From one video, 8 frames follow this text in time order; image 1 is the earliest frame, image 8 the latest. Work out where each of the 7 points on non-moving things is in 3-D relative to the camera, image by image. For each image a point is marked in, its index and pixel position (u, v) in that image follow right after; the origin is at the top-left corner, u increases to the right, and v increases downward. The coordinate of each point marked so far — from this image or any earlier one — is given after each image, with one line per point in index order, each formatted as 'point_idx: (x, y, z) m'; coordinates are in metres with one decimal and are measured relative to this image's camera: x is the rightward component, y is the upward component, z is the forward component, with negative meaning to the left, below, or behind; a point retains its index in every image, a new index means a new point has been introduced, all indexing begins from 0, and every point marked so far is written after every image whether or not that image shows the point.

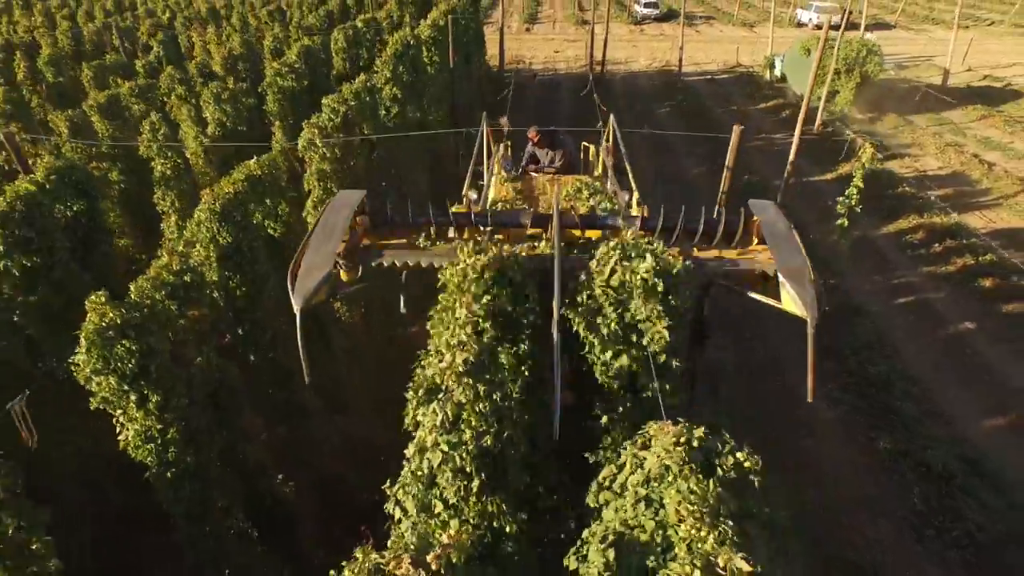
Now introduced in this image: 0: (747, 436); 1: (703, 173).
0: (+2.4, -1.4, +6.5) m
1: (+3.7, +2.1, +12.3) m
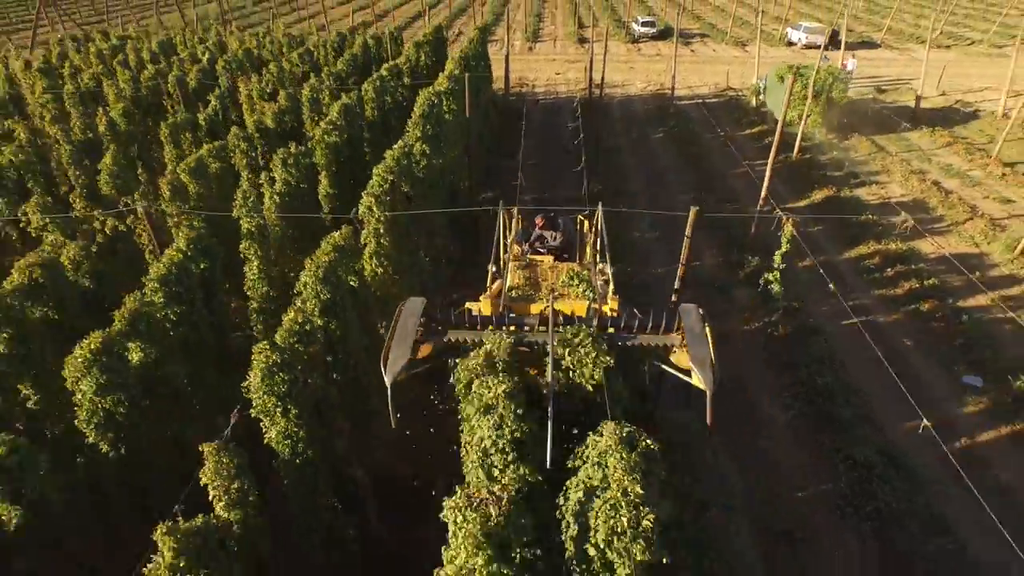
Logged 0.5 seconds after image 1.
0: (+2.5, -1.8, +8.1) m
1: (+3.8, +1.8, +13.9) m
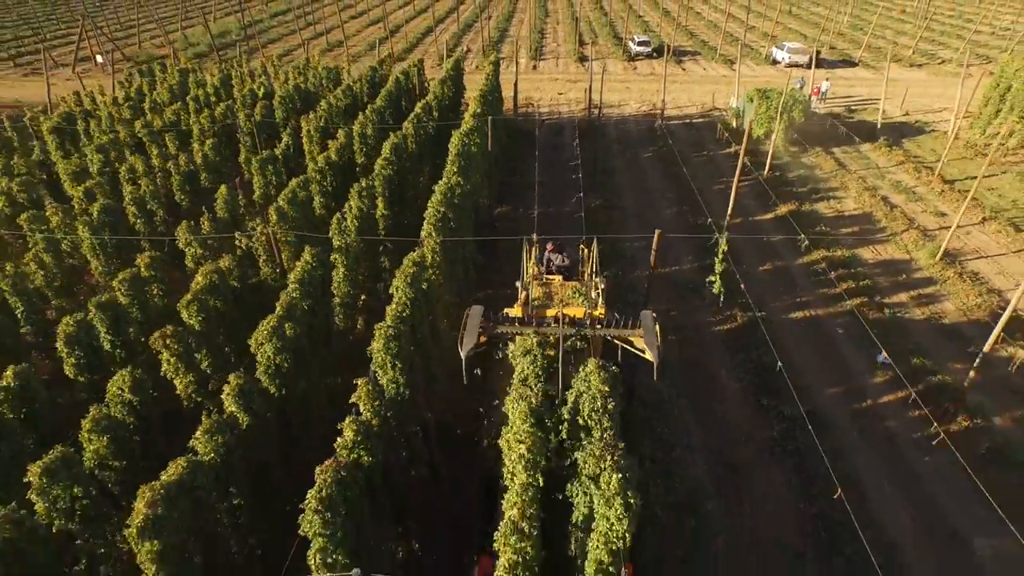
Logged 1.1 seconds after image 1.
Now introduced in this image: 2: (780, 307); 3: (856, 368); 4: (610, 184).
0: (+2.8, -1.7, +10.8) m
1: (+4.1, +1.8, +16.6) m
2: (+5.5, -0.3, +13.2) m
3: (+6.0, -1.4, +11.5) m
4: (+2.7, +2.8, +18.1) m
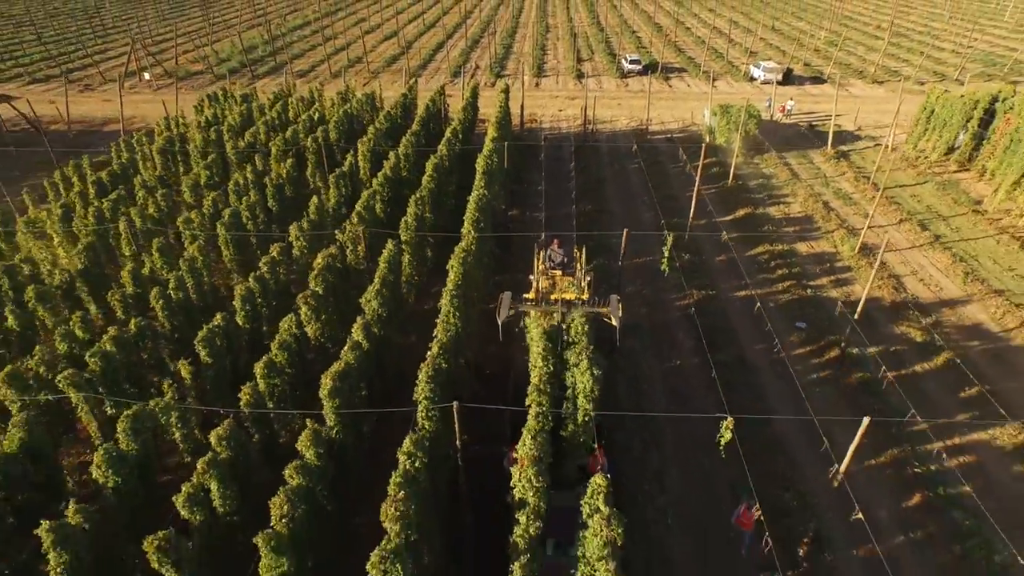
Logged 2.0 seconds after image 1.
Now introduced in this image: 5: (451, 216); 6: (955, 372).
0: (+3.1, -1.4, +14.9) m
1: (+4.4, +2.2, +20.7) m
2: (+5.8, +0.1, +17.3) m
3: (+6.3, -1.0, +15.6) m
4: (+3.0, +3.2, +22.2) m
5: (-1.8, +1.9, +16.8) m
6: (+9.5, -1.7, +13.6) m
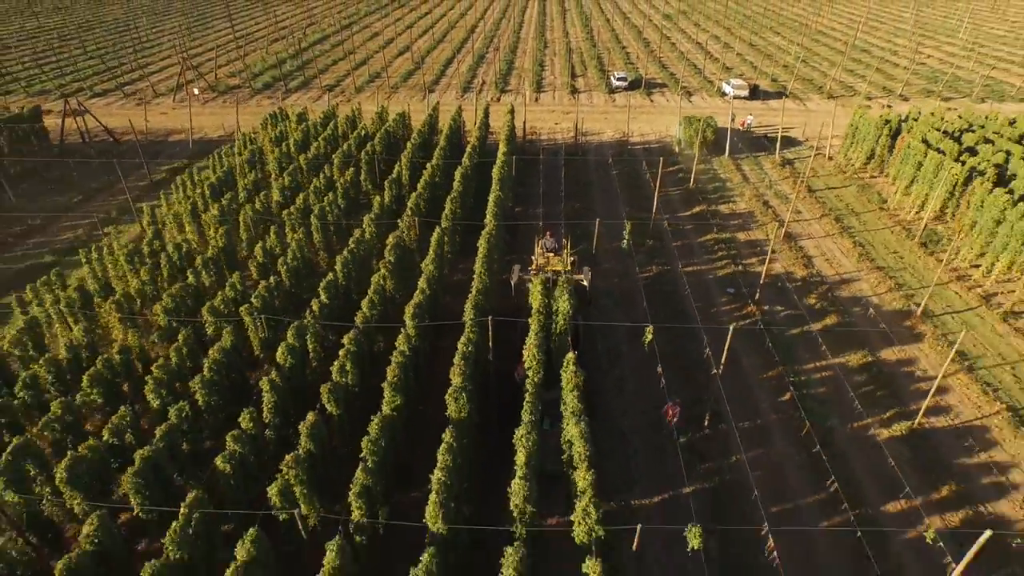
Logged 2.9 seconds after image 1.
0: (+3.3, -0.5, +20.8) m
1: (+4.6, +3.0, +26.6) m
2: (+6.0, +0.9, +23.2) m
3: (+6.6, -0.2, +21.5) m
4: (+3.2, +4.0, +28.1) m
5: (-1.6, +2.8, +22.7) m
6: (+9.7, -0.9, +19.5) m
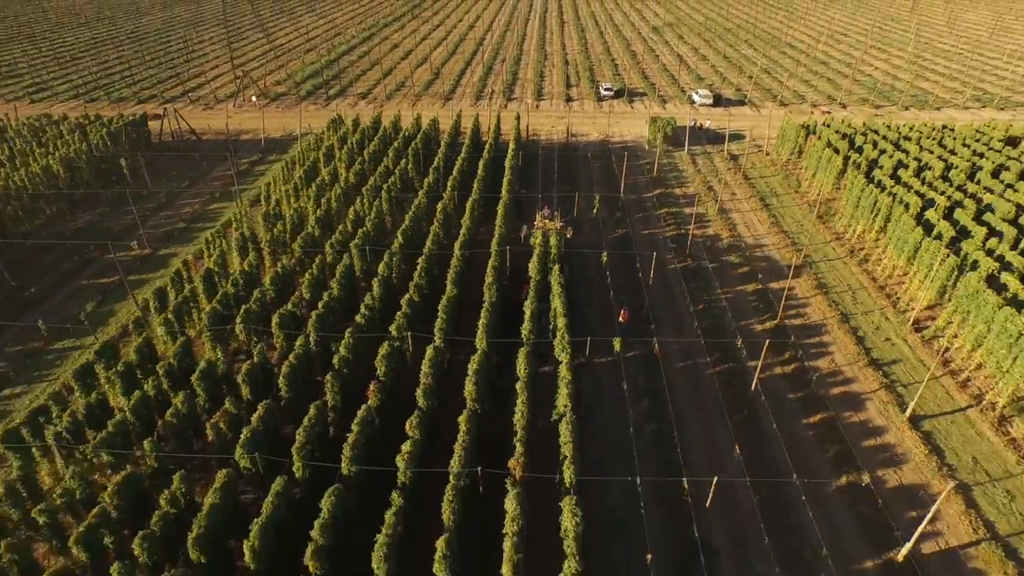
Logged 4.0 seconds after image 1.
0: (+3.6, +1.5, +29.7) m
1: (+5.0, +5.0, +35.5) m
2: (+6.3, +2.9, +32.1) m
3: (+6.9, +1.8, +30.4) m
4: (+3.5, +6.0, +37.0) m
5: (-1.2, +4.8, +31.6) m
6: (+10.0, +1.1, +28.4) m
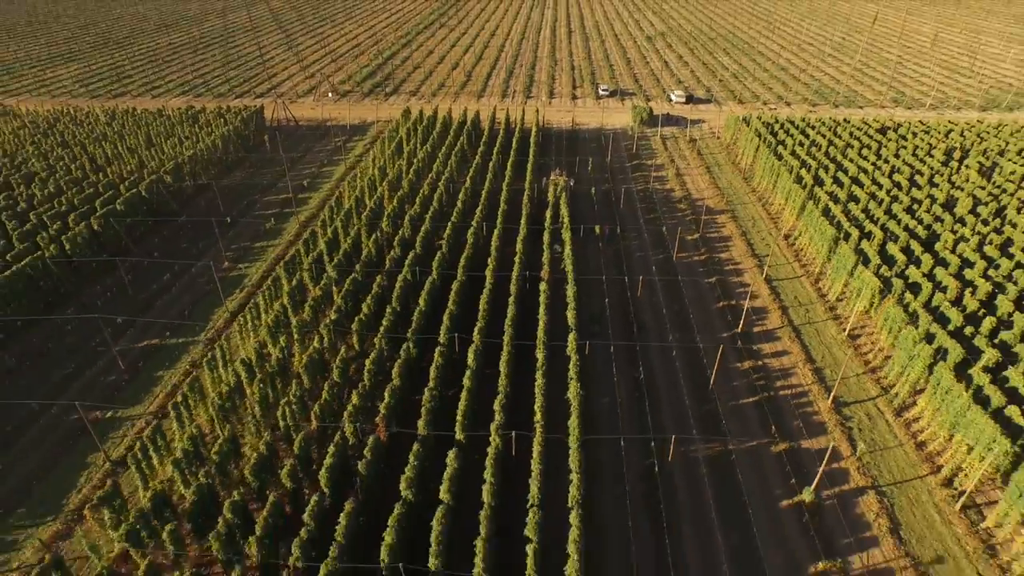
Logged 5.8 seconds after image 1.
0: (+5.2, +5.9, +44.7) m
1: (+6.6, +9.5, +50.4) m
2: (+7.9, +7.3, +47.1) m
3: (+8.4, +6.2, +45.3) m
4: (+5.2, +10.5, +51.9) m
5: (+0.3, +9.3, +46.6) m
6: (+11.5, +5.5, +43.3) m
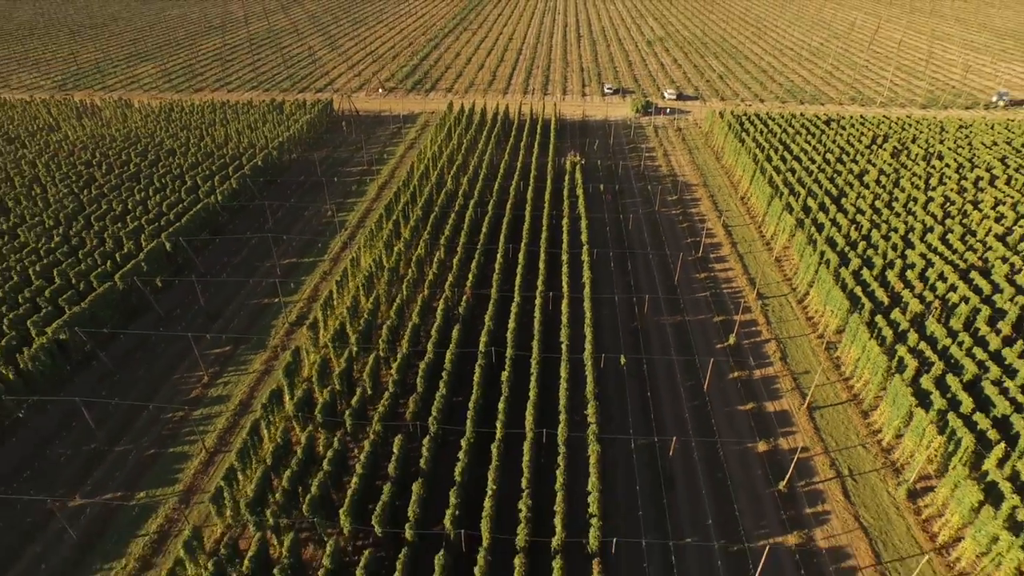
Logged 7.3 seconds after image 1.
0: (+7.3, +10.0, +57.8) m
1: (+8.8, +13.6, +63.6) m
2: (+10.1, +11.4, +60.2) m
3: (+10.6, +10.3, +58.5) m
4: (+7.4, +14.6, +65.1) m
5: (+2.5, +13.4, +59.8) m
6: (+13.7, +9.5, +56.4) m
